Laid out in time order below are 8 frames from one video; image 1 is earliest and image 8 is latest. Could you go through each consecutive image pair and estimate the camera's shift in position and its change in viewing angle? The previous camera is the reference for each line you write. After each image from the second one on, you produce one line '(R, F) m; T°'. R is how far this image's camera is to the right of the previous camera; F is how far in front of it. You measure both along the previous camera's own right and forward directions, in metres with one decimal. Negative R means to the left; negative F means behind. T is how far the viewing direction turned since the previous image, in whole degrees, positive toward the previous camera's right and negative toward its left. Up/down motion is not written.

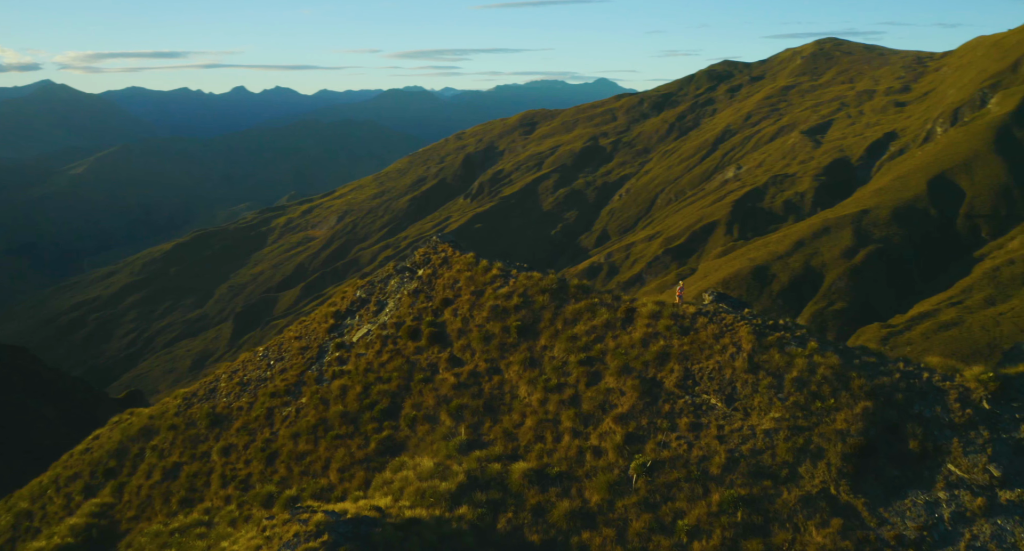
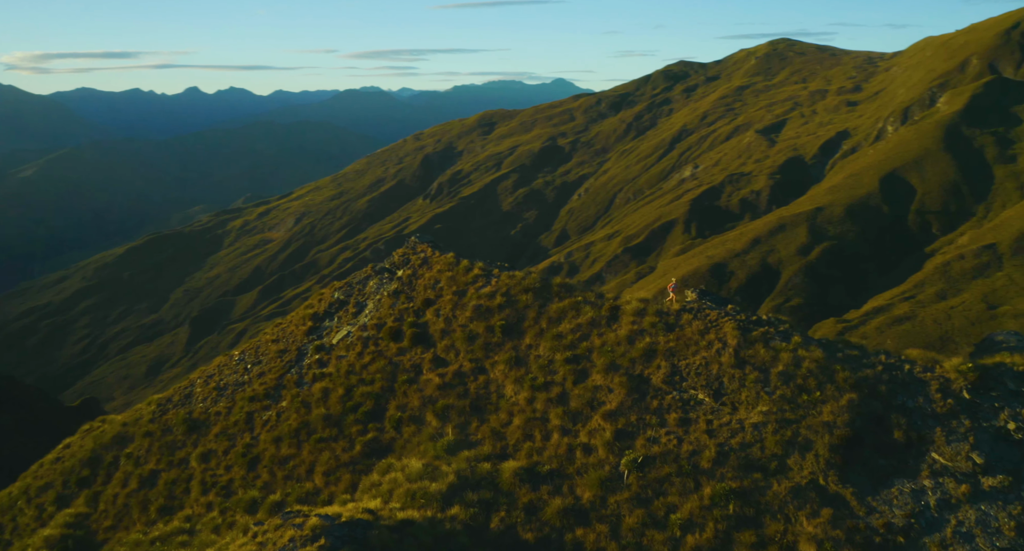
(-0.8, 0.0) m; +3°
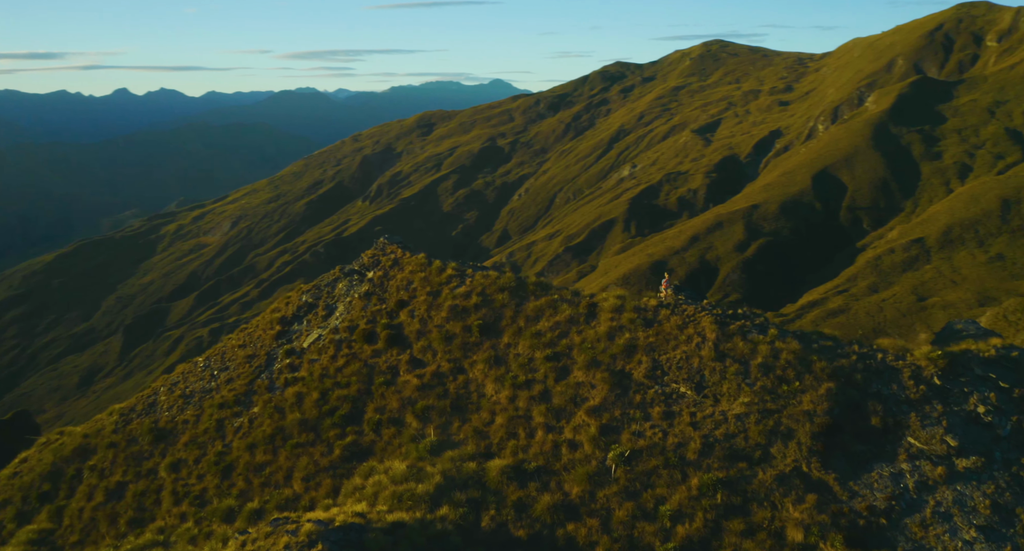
(-1.3, 0.0) m; +4°
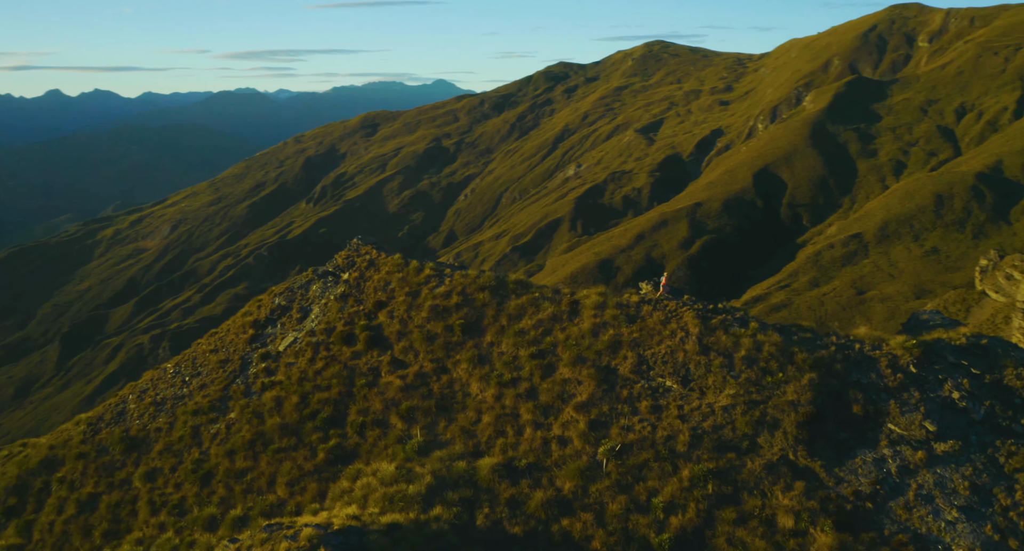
(-1.3, 0.0) m; +4°
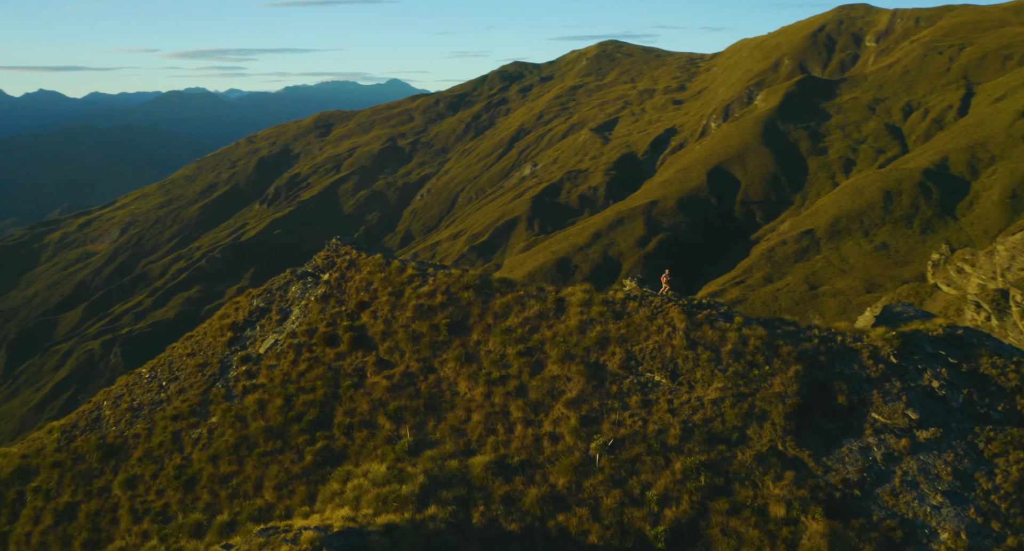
(-1.0, -0.1) m; +3°
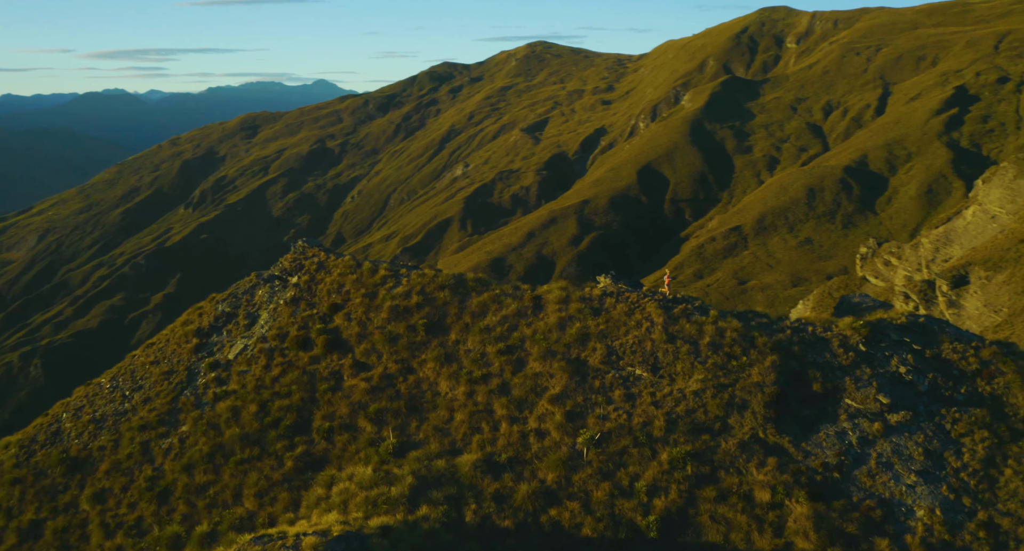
(-1.6, -0.1) m; +5°
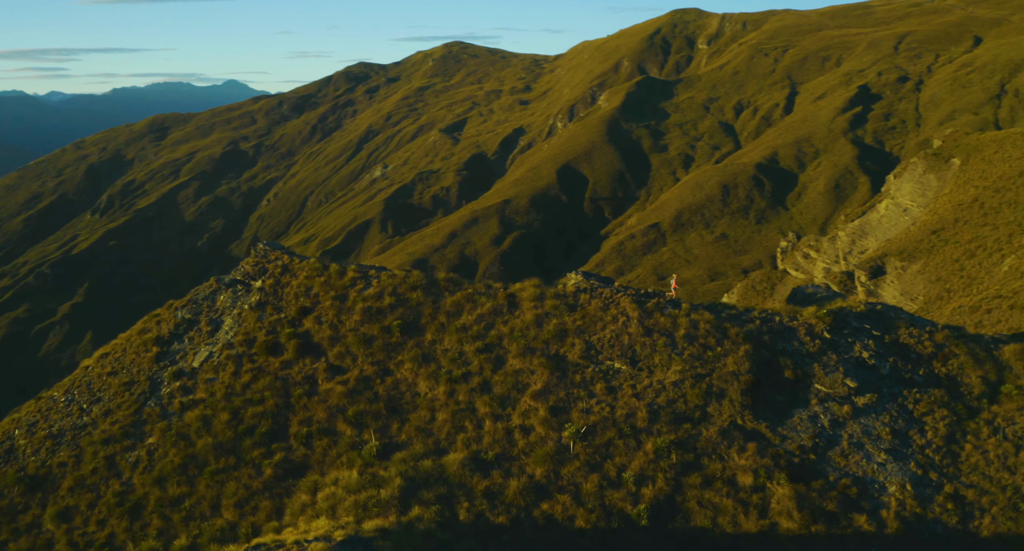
(-1.9, -0.2) m; +5°
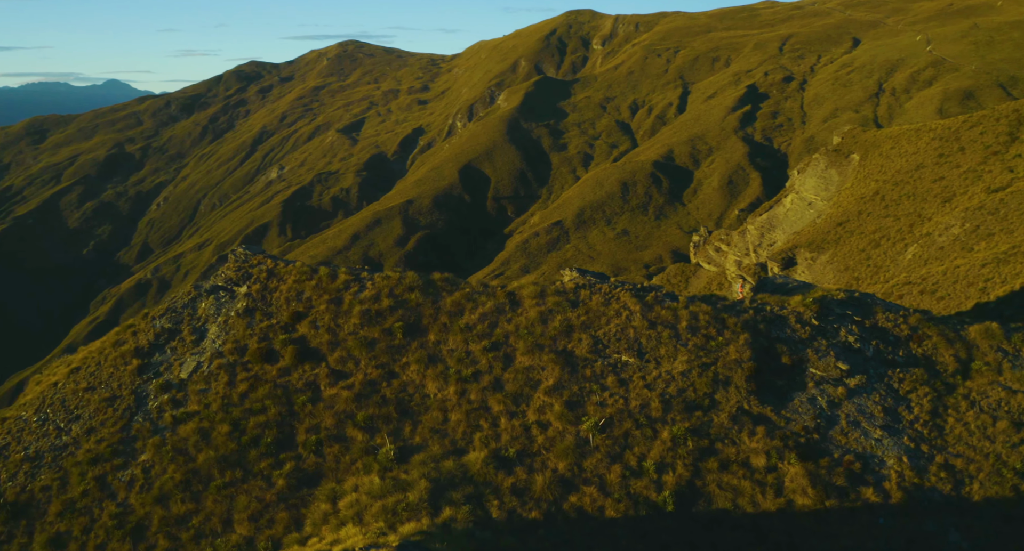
(-3.8, -0.1) m; +7°
